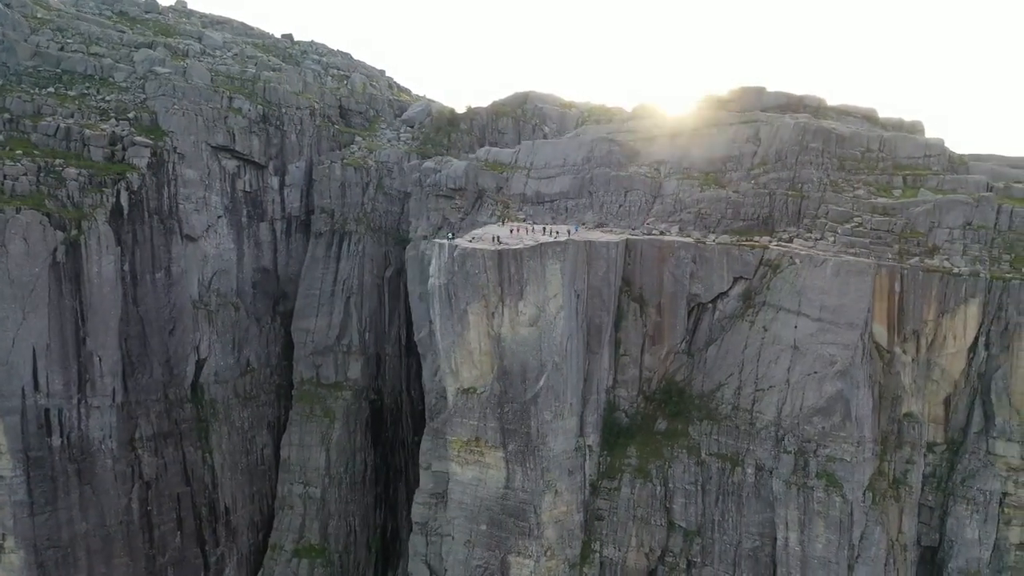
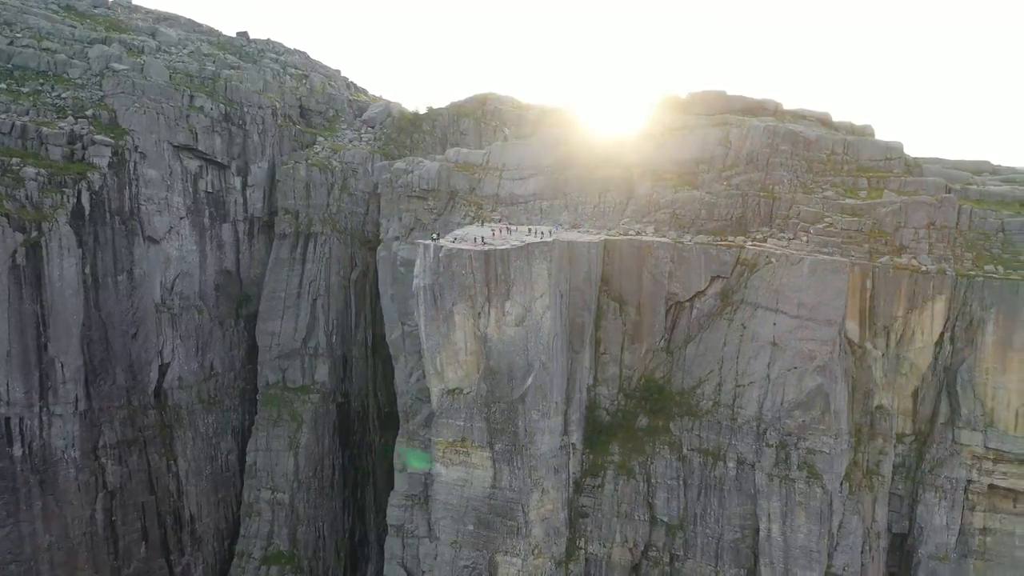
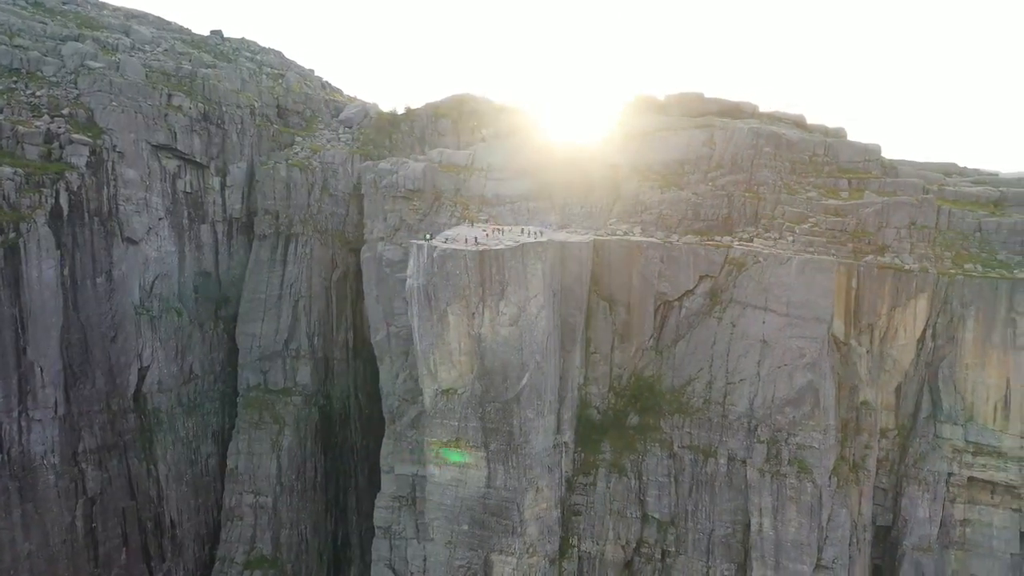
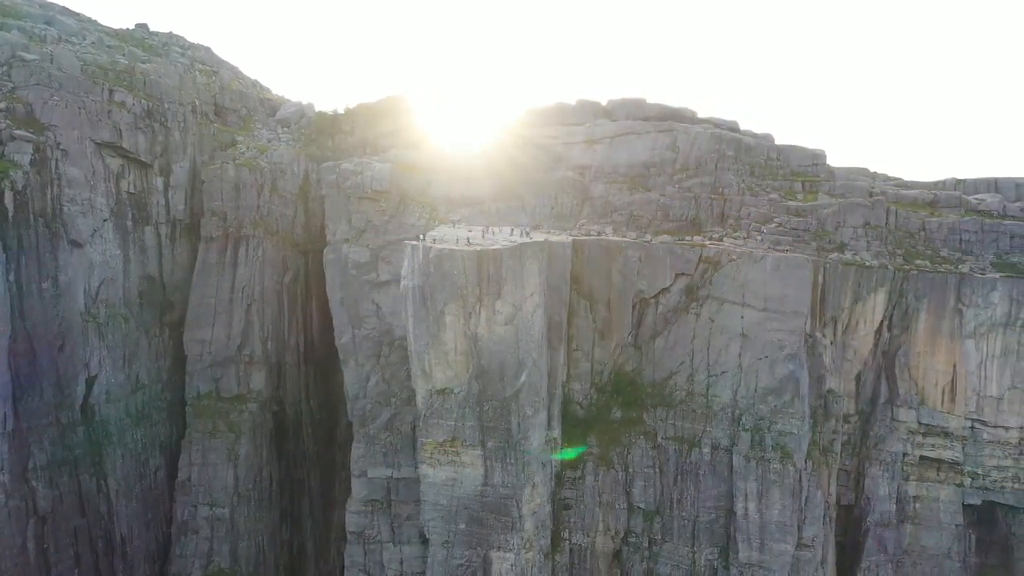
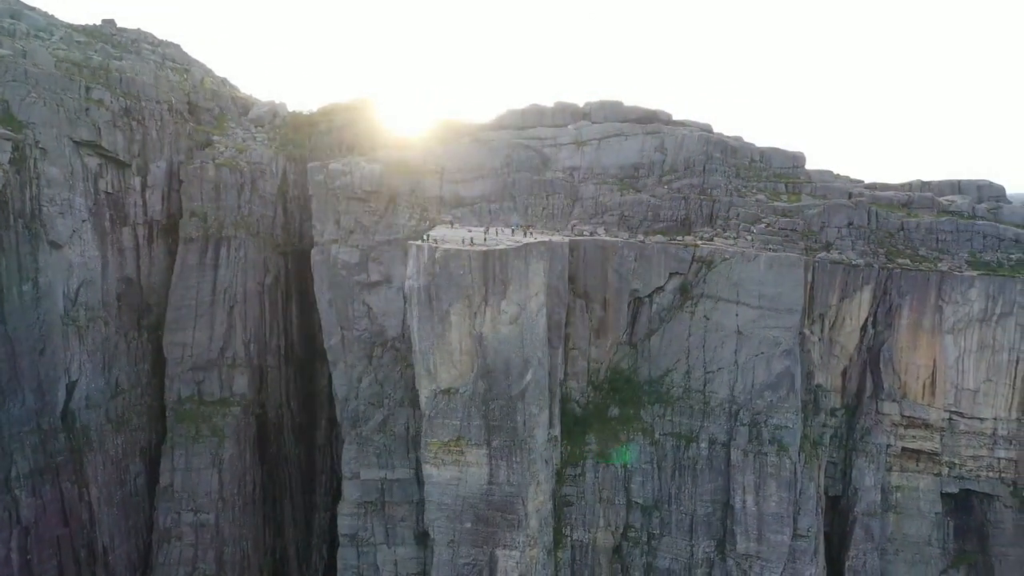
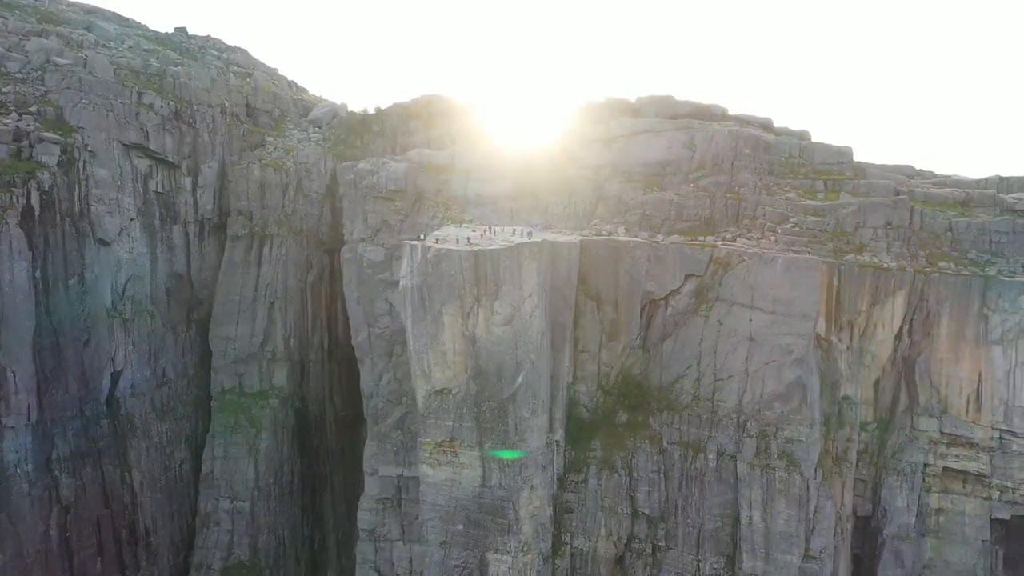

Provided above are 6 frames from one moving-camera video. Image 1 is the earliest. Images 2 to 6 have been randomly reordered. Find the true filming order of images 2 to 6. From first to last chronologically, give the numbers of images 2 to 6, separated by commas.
2, 3, 6, 4, 5
